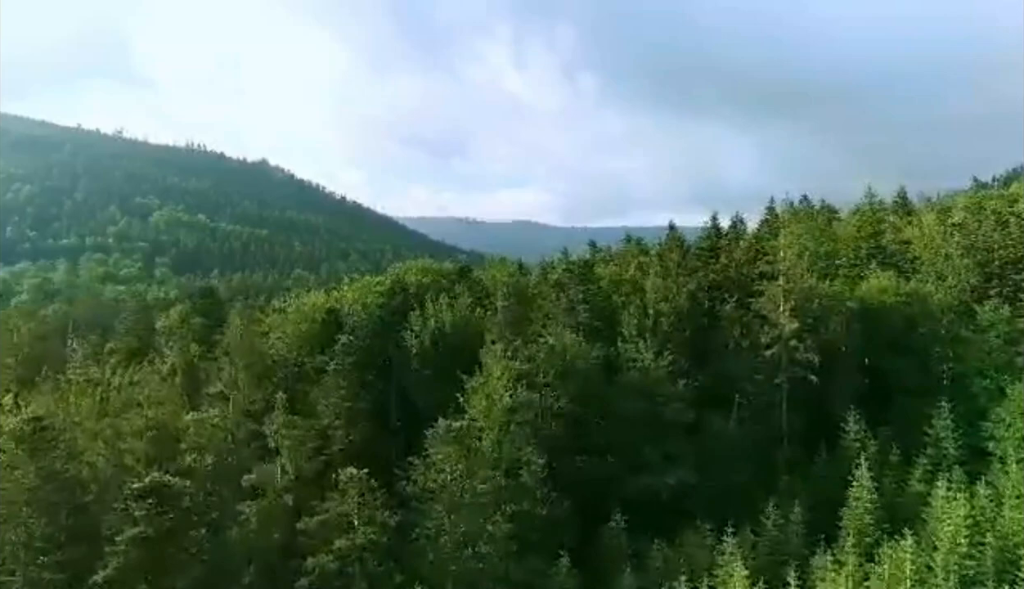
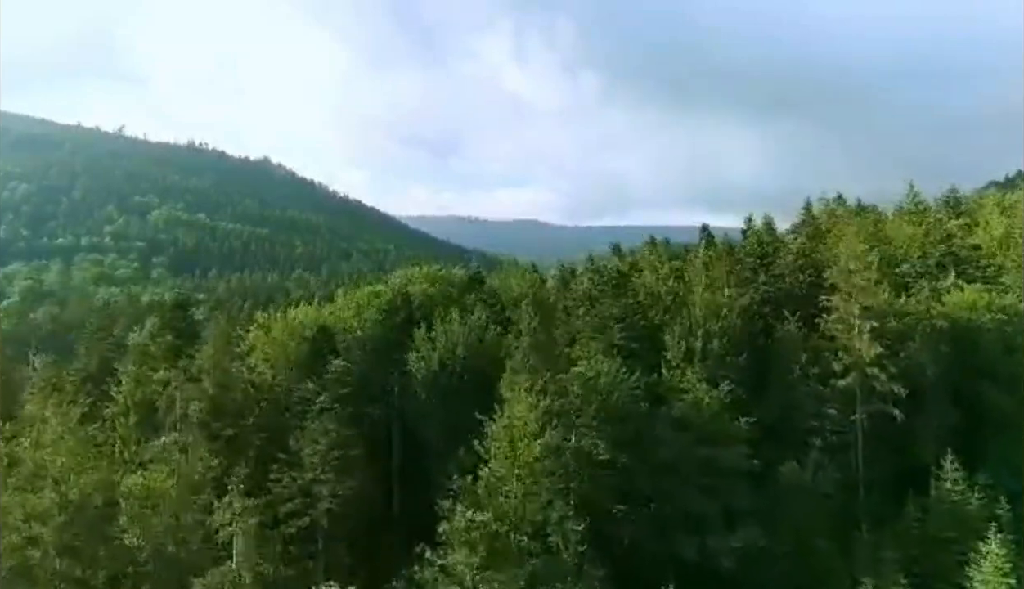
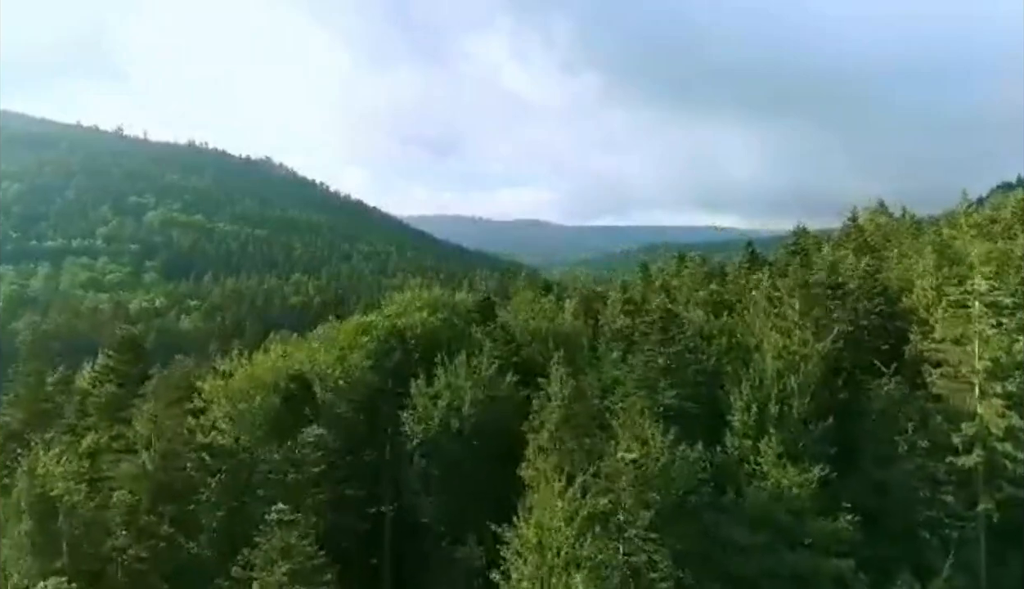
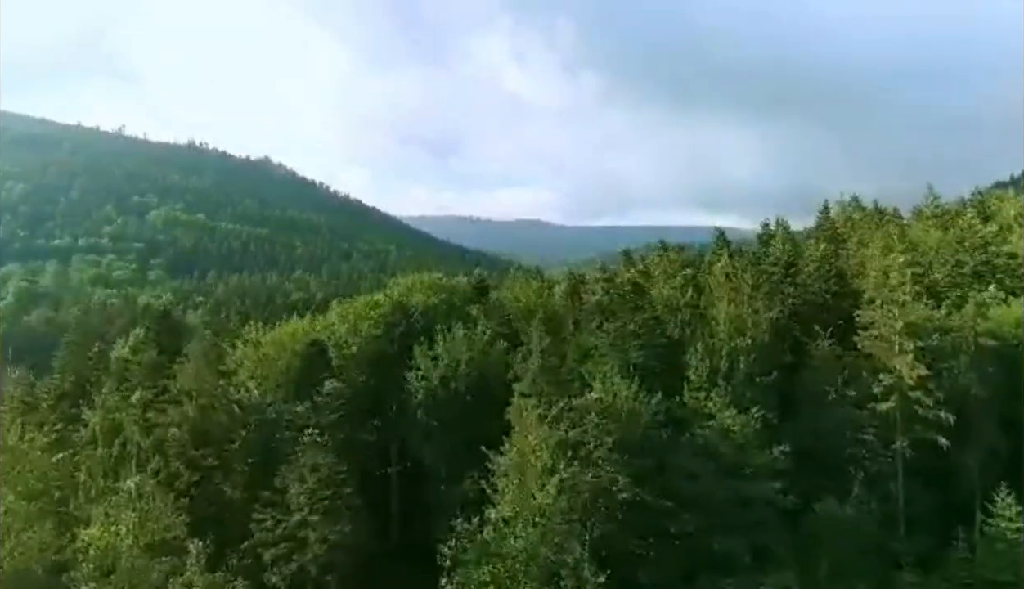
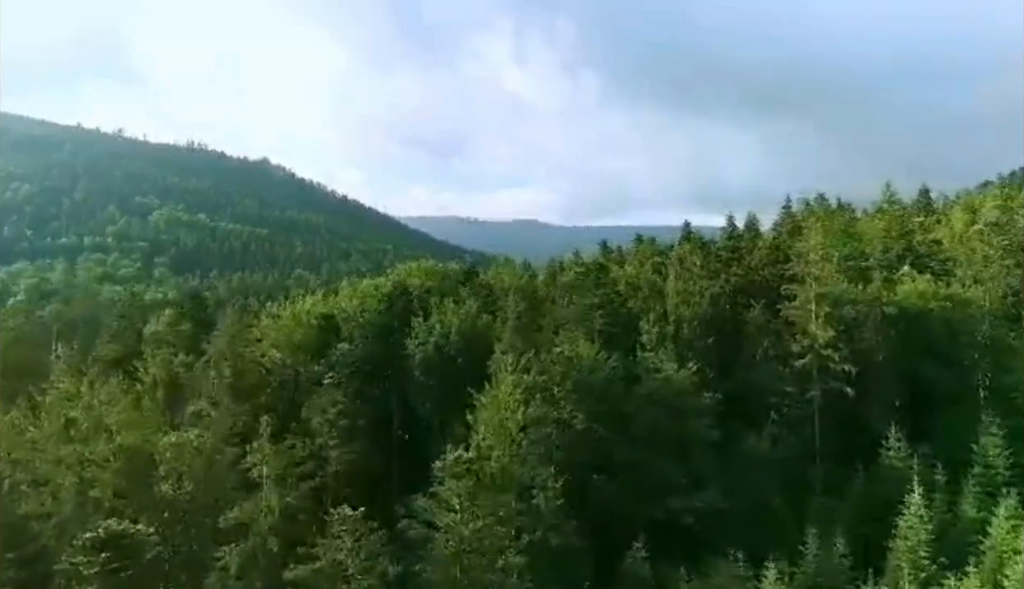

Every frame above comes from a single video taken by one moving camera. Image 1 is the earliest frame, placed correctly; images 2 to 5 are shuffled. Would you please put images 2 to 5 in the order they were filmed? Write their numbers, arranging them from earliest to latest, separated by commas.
5, 2, 4, 3
